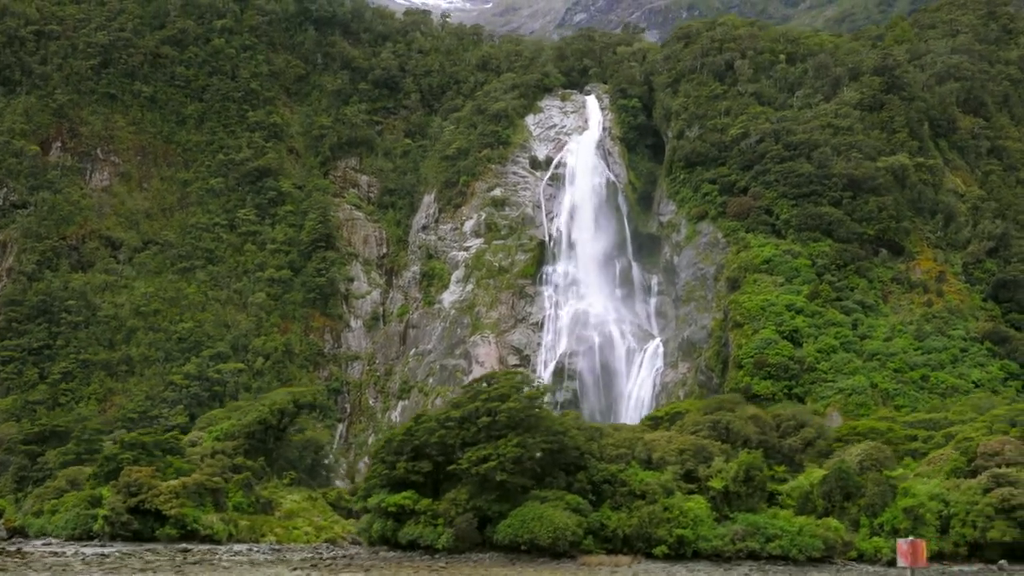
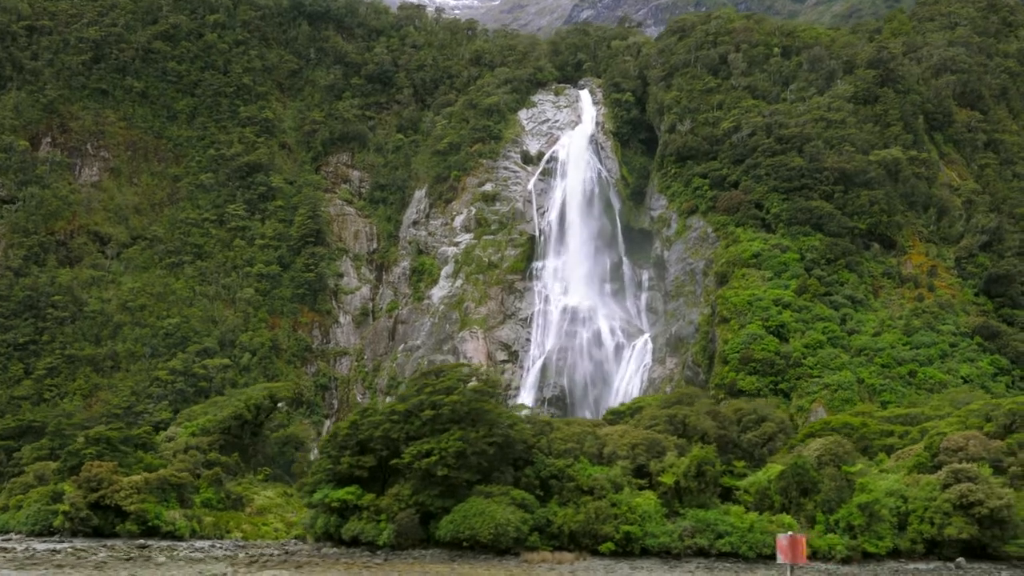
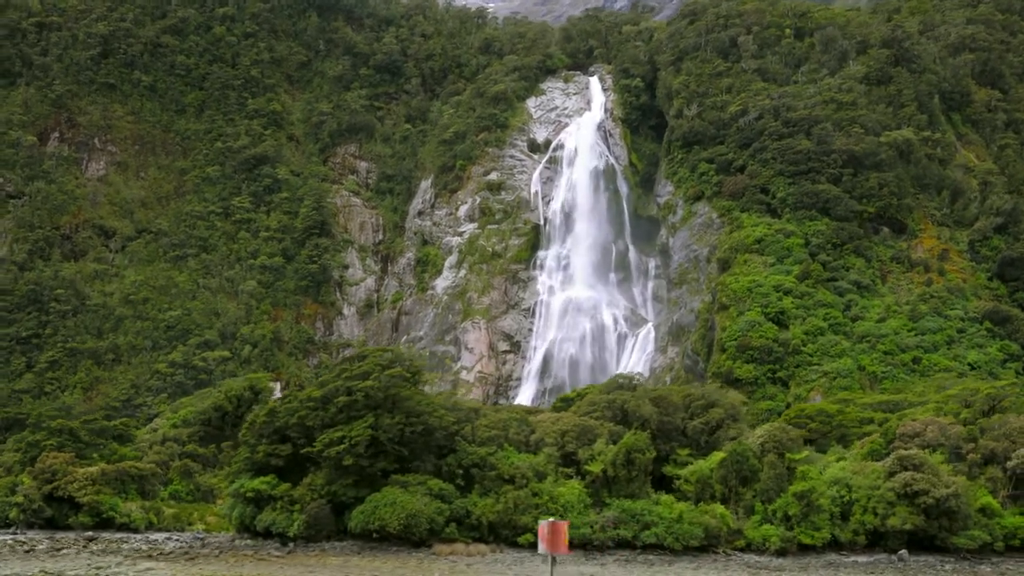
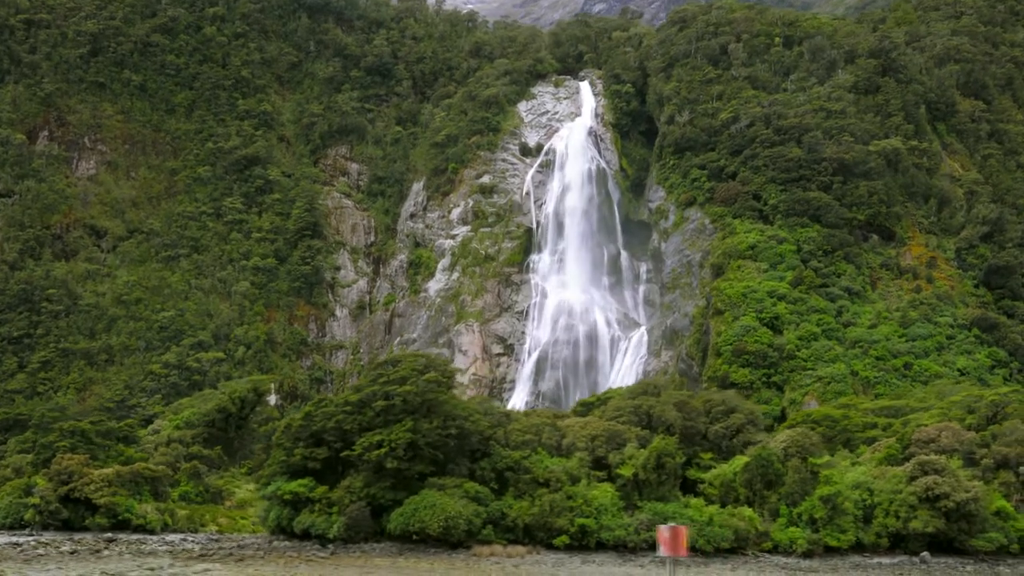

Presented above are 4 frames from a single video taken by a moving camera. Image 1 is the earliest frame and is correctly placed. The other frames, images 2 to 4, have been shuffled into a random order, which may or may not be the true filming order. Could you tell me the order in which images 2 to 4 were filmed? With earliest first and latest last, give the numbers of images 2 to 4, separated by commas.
2, 4, 3
